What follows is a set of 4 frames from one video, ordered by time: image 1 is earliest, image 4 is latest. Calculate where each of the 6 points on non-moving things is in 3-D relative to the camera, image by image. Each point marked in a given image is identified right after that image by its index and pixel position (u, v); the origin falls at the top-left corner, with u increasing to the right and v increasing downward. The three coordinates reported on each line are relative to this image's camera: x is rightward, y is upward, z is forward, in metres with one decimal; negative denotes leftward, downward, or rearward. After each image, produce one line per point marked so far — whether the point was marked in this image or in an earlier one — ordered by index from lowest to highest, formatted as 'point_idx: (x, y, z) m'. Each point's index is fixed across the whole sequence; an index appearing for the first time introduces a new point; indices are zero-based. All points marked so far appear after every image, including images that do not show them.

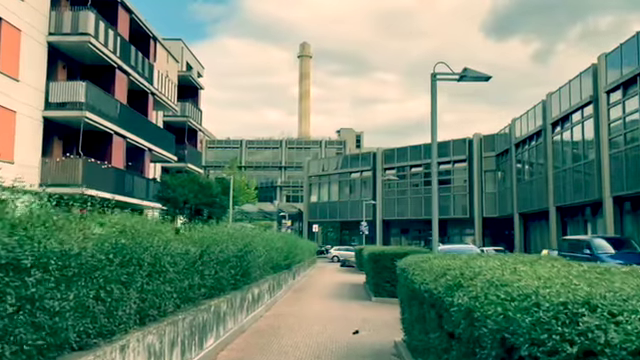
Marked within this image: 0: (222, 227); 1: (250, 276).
0: (-1.7, -0.8, +10.3) m
1: (-1.3, -1.8, +11.4) m
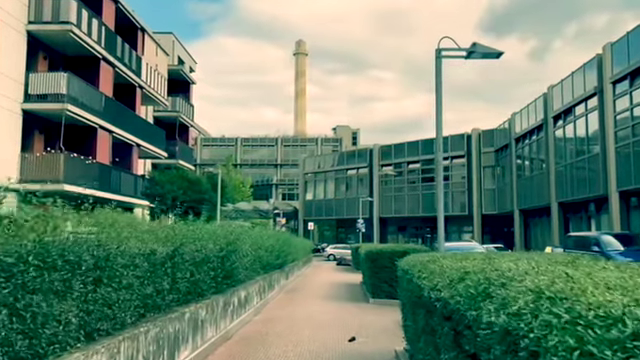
0: (-1.9, -0.7, +9.2) m
1: (-1.5, -1.7, +10.4) m
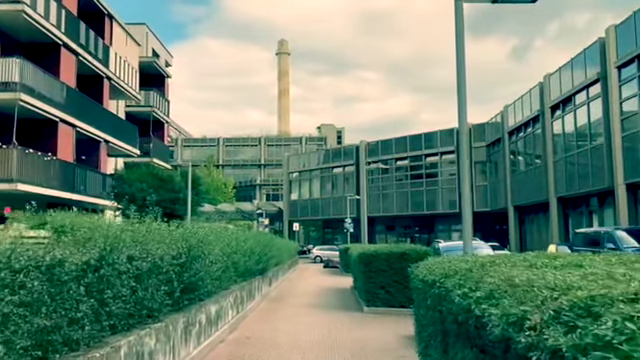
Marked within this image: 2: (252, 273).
0: (-2.0, -0.5, +7.1) m
1: (-1.7, -1.5, +8.3) m
2: (-1.7, -2.4, +14.9) m
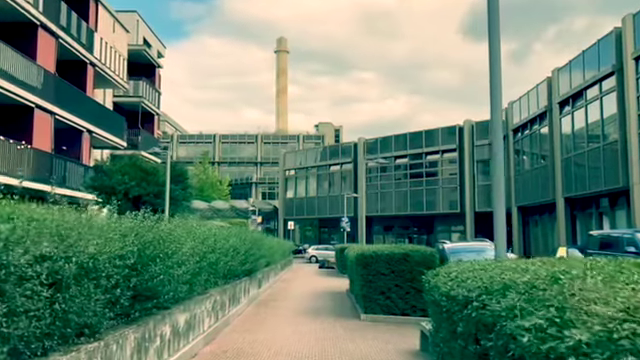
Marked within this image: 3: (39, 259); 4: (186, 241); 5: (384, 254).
0: (-2.1, -0.3, +5.6) m
1: (-1.8, -1.3, +6.8) m
2: (-1.9, -2.2, +13.4) m
3: (-1.9, -0.5, +4.0) m
4: (-1.8, -0.8, +7.9) m
5: (+1.3, -1.5, +12.0) m
